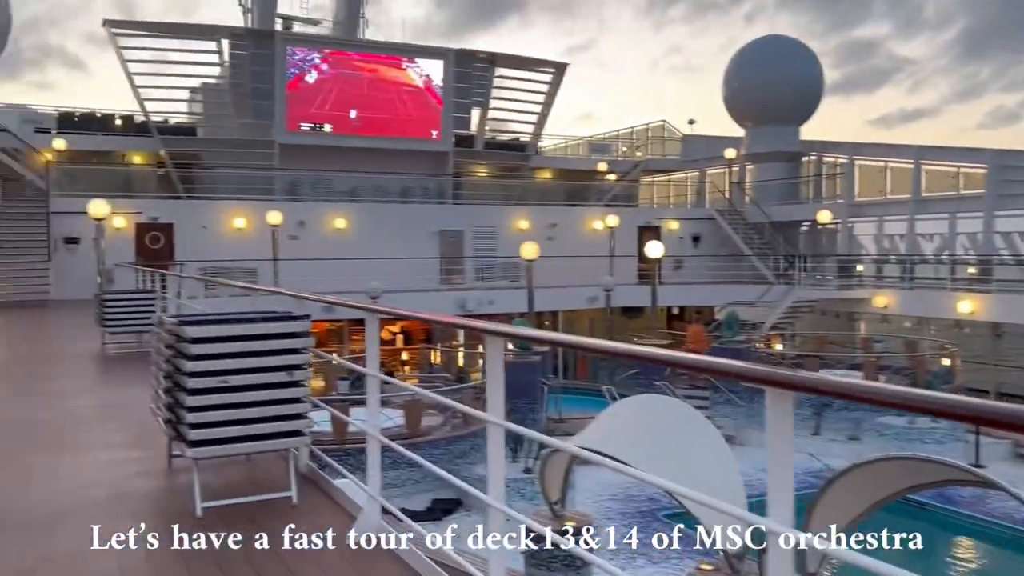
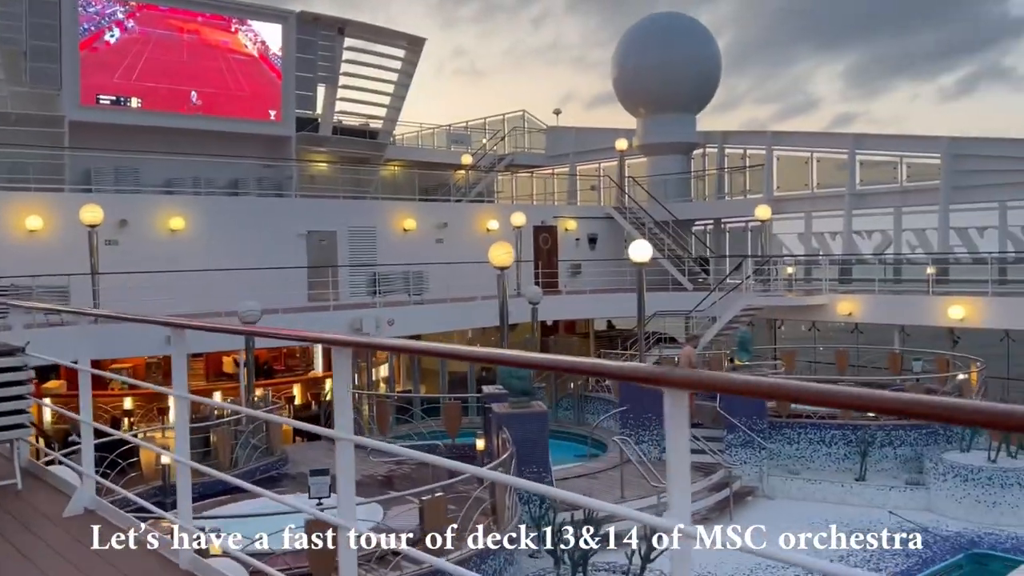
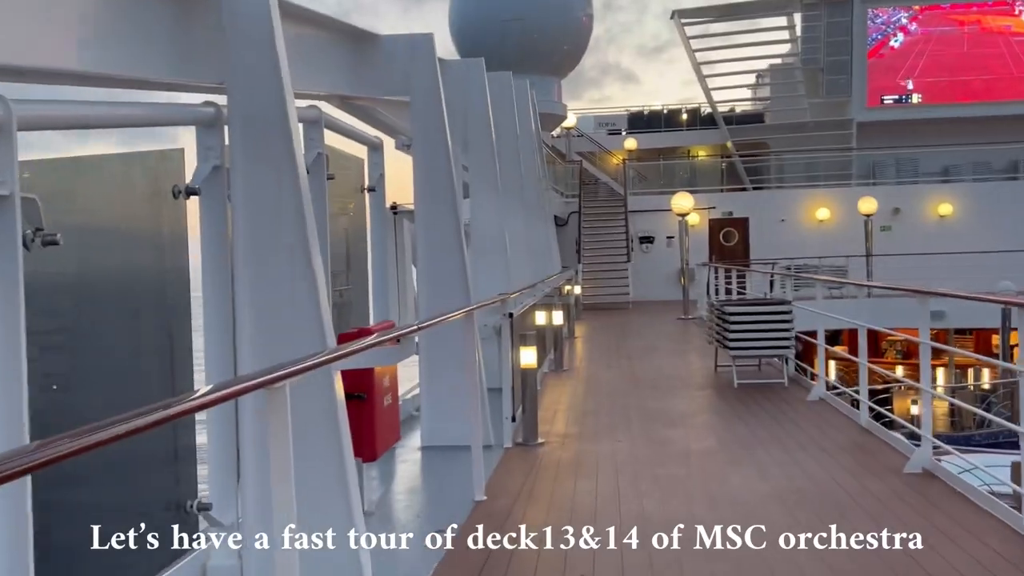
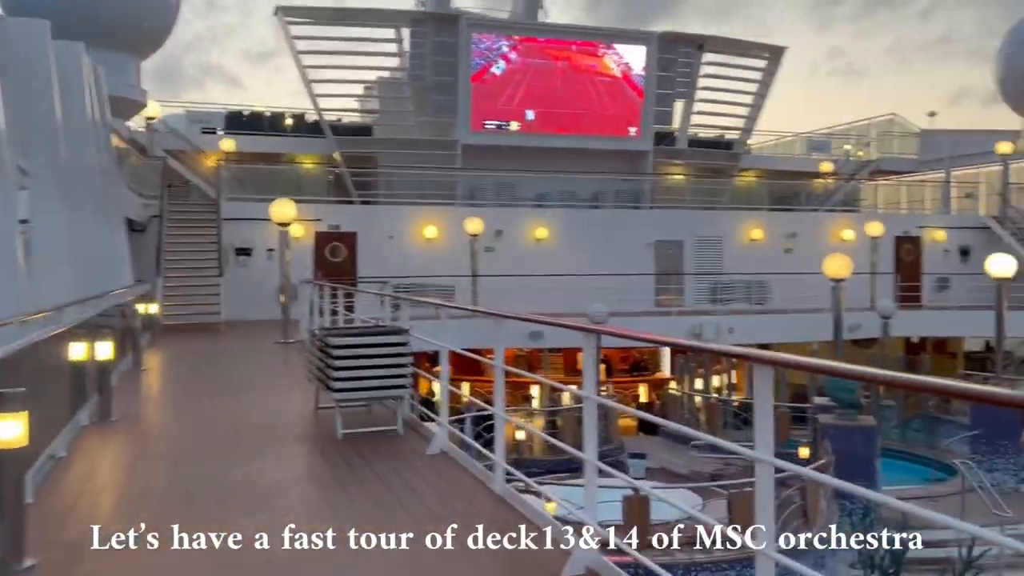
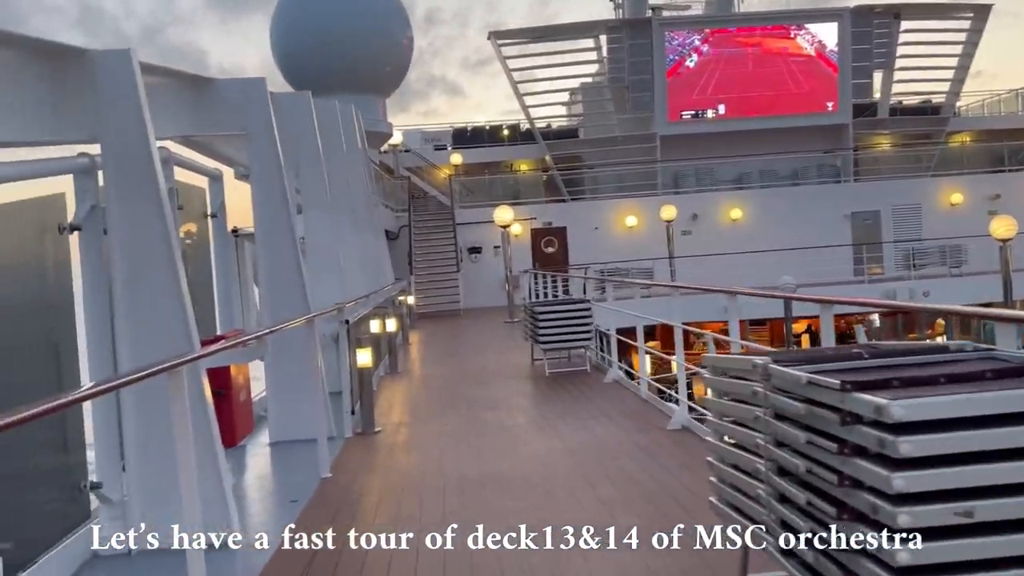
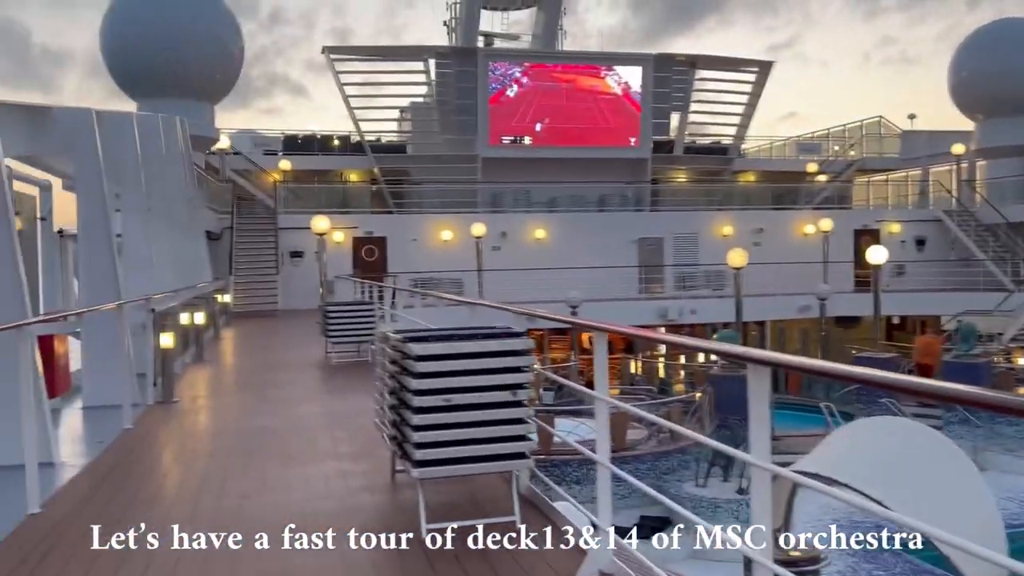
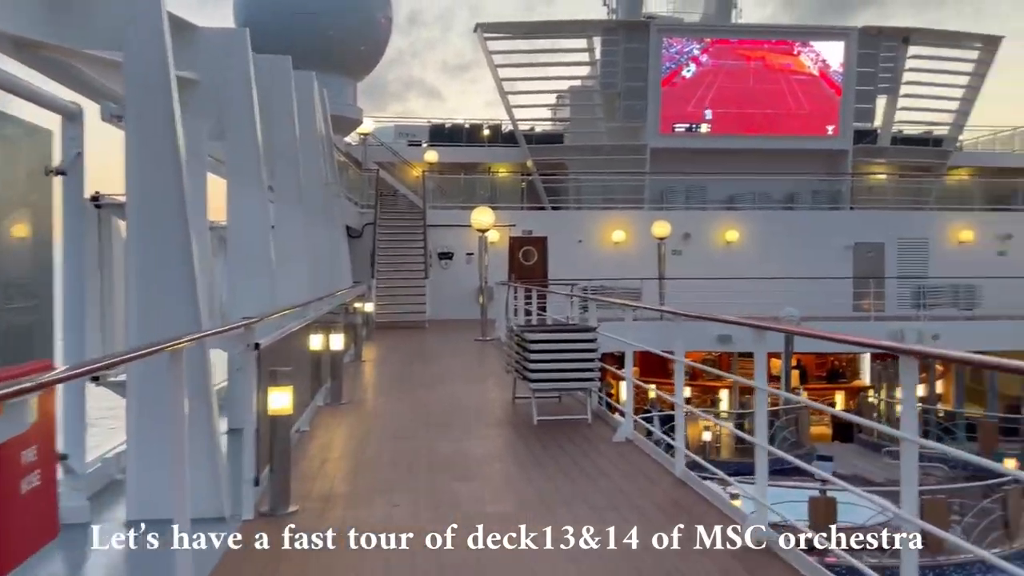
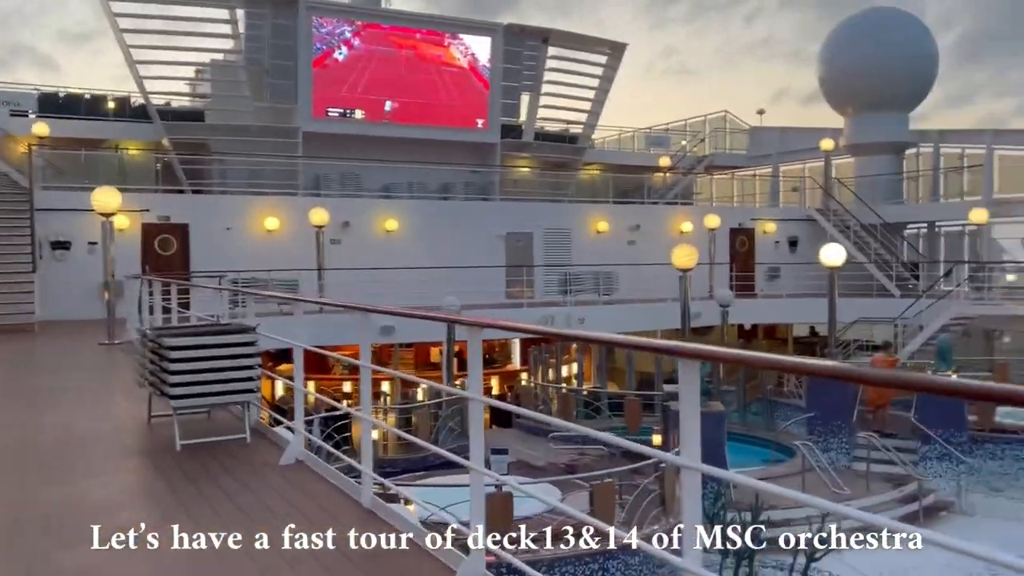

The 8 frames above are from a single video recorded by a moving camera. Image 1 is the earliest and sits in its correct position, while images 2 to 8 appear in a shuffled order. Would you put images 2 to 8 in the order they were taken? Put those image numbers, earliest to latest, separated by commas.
6, 5, 3, 7, 4, 8, 2
